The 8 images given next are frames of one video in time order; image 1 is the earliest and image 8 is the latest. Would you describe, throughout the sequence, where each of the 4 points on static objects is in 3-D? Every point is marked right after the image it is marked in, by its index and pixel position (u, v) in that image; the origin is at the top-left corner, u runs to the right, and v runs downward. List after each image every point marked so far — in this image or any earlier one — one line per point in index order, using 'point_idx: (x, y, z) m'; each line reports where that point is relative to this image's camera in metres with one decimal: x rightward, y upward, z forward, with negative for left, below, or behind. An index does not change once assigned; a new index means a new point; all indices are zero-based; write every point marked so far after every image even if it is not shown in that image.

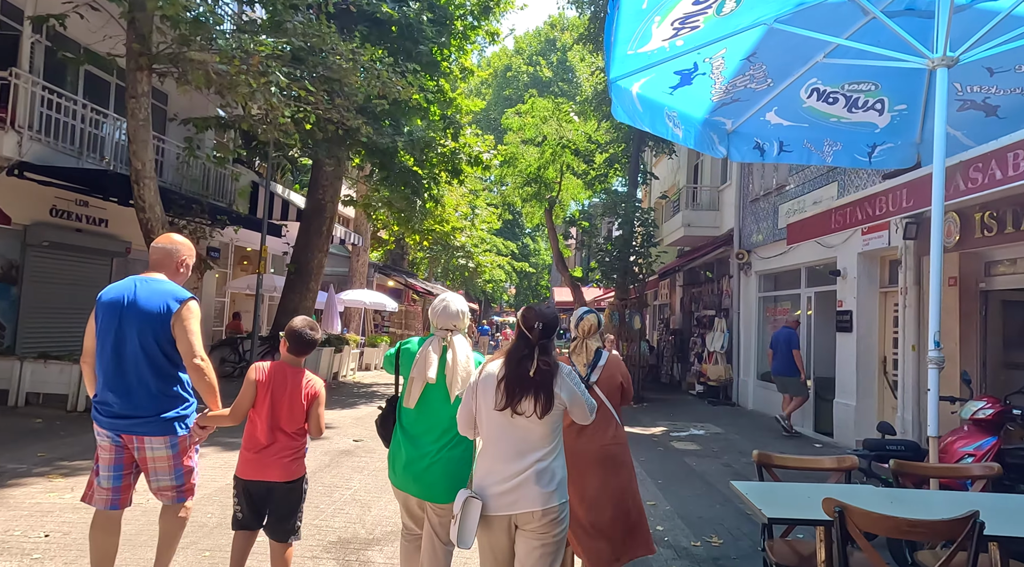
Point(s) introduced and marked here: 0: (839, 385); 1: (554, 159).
0: (+4.5, -1.4, +9.3) m
1: (+1.2, +3.7, +19.6) m
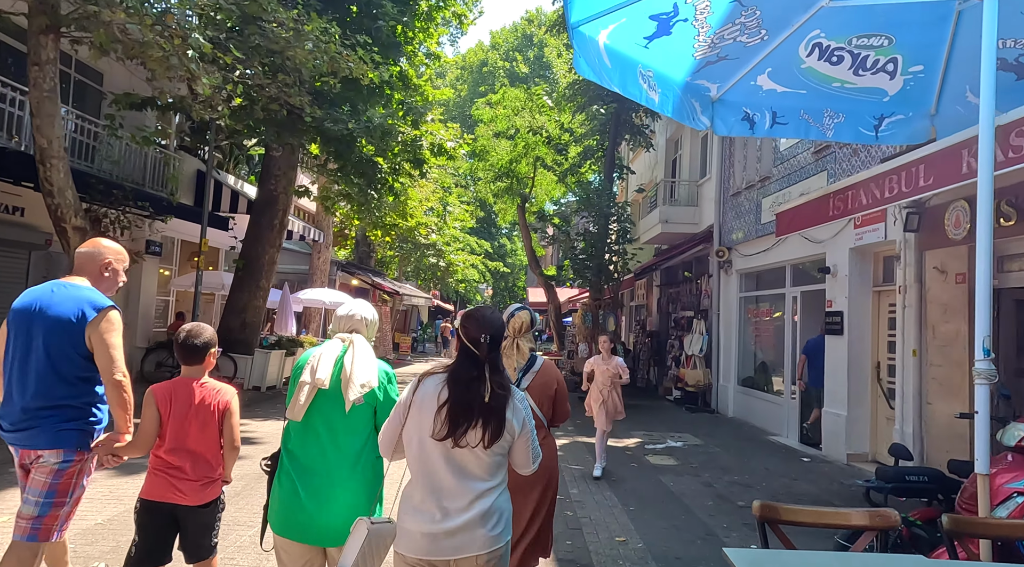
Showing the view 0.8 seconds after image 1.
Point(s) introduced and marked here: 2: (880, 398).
0: (+4.0, -1.4, +8.5) m
1: (+0.4, +3.7, +18.7) m
2: (+4.4, -1.4, +8.0) m
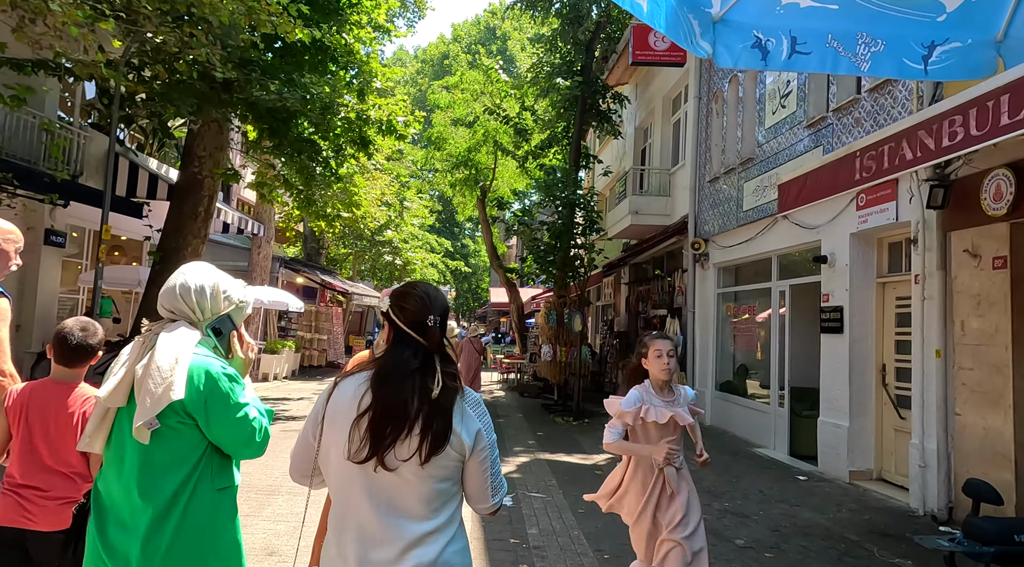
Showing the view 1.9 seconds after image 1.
0: (+3.5, -1.3, +7.4) m
1: (-0.7, +3.7, +17.5) m
2: (+3.9, -1.3, +7.0) m
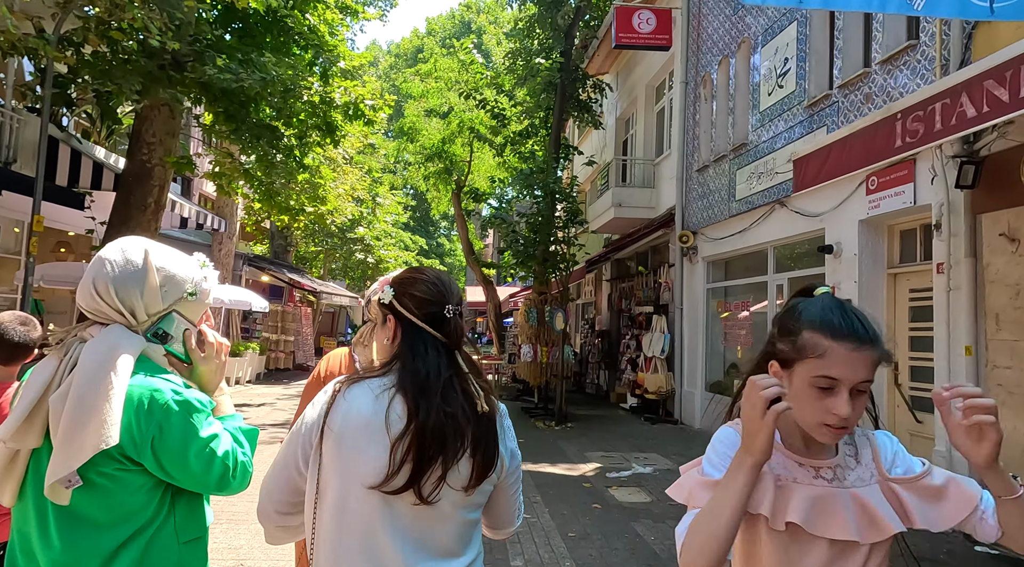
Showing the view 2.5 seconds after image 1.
0: (+3.3, -1.2, +6.8) m
1: (-1.3, +3.8, +16.7) m
2: (+3.7, -1.2, +6.4) m
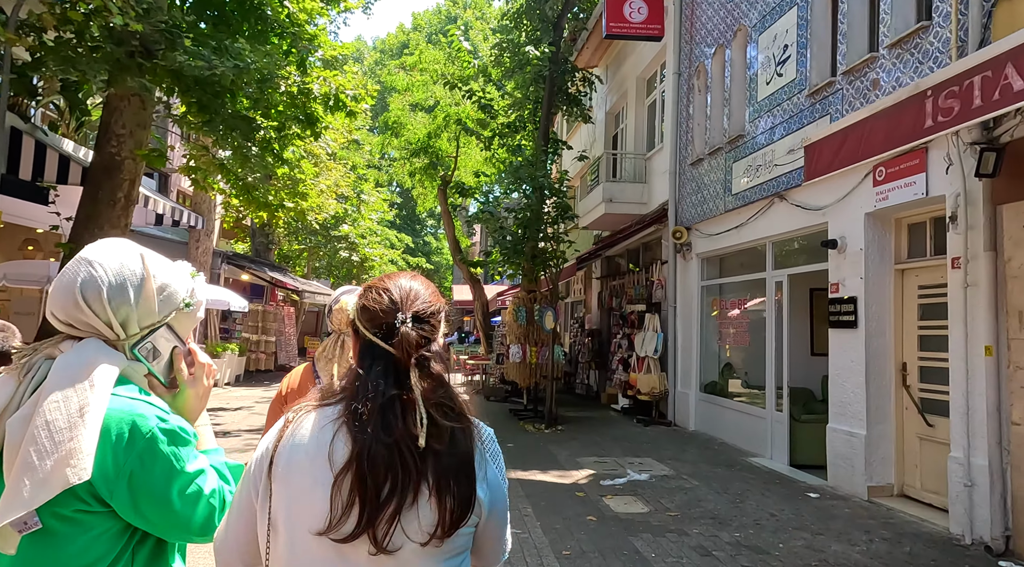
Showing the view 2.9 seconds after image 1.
0: (+3.1, -1.2, +6.5) m
1: (-1.6, +3.8, +16.3) m
2: (+3.6, -1.1, +6.1) m
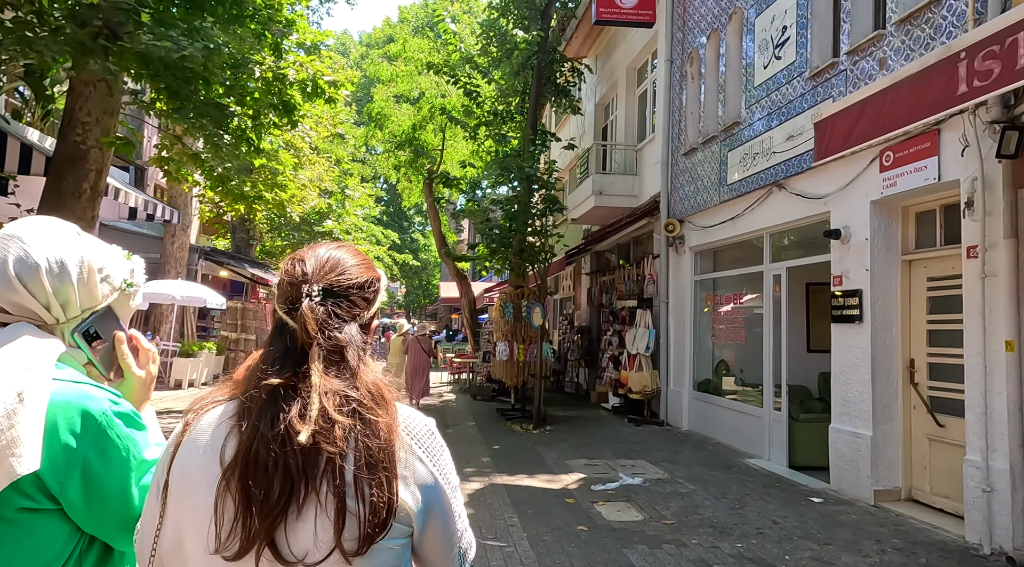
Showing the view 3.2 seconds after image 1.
0: (+3.0, -1.1, +6.2) m
1: (-1.9, +3.9, +15.8) m
2: (+3.4, -1.1, +5.7) m
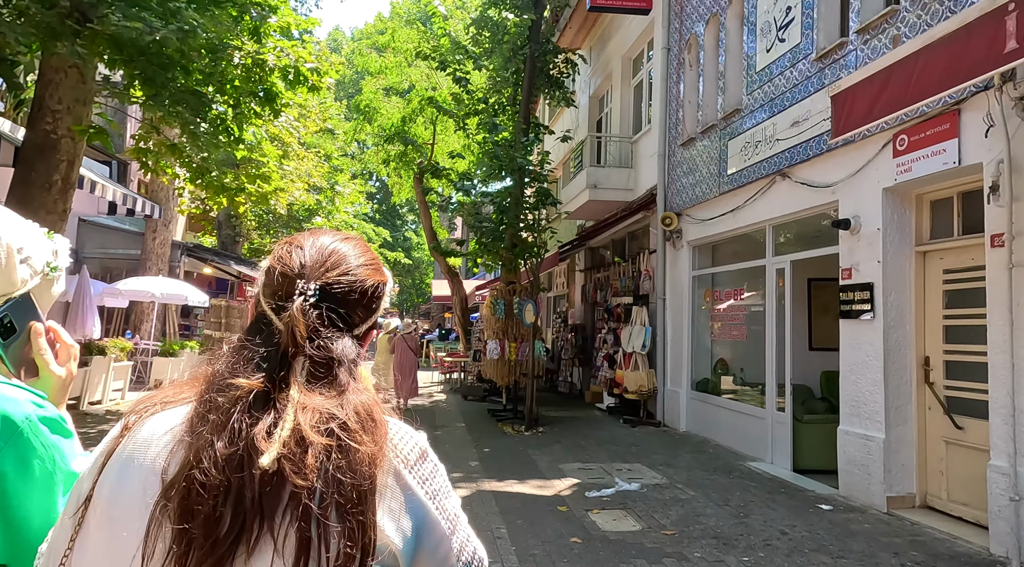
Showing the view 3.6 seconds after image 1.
0: (+2.9, -1.0, +5.8) m
1: (-2.1, +4.0, +15.4) m
2: (+3.4, -1.0, +5.4) m
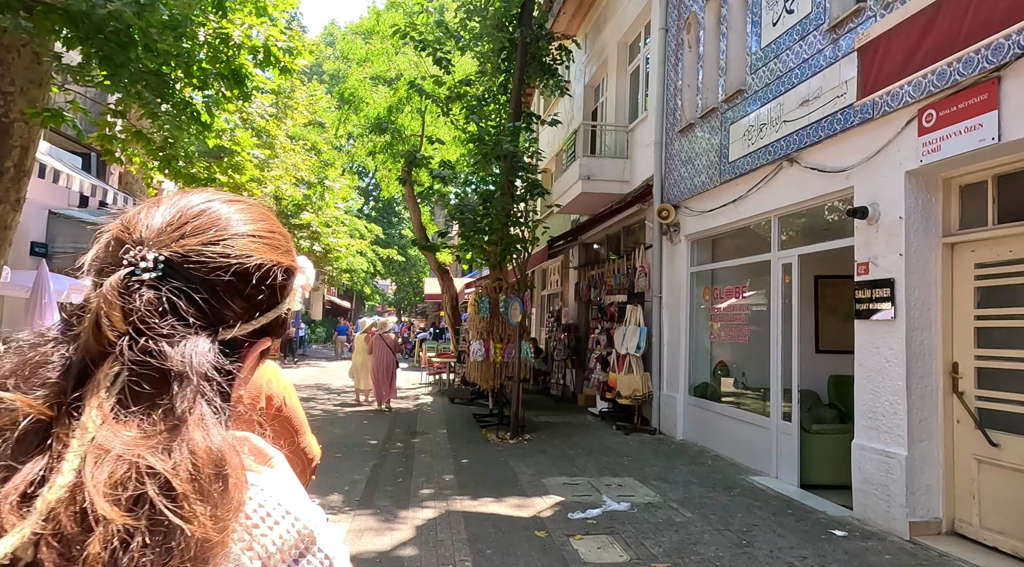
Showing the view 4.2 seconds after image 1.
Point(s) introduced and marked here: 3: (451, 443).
0: (+2.7, -1.0, +5.2) m
1: (-2.3, +4.1, +14.8) m
2: (+3.1, -1.0, +4.7) m
3: (-0.8, -2.0, +8.3) m
